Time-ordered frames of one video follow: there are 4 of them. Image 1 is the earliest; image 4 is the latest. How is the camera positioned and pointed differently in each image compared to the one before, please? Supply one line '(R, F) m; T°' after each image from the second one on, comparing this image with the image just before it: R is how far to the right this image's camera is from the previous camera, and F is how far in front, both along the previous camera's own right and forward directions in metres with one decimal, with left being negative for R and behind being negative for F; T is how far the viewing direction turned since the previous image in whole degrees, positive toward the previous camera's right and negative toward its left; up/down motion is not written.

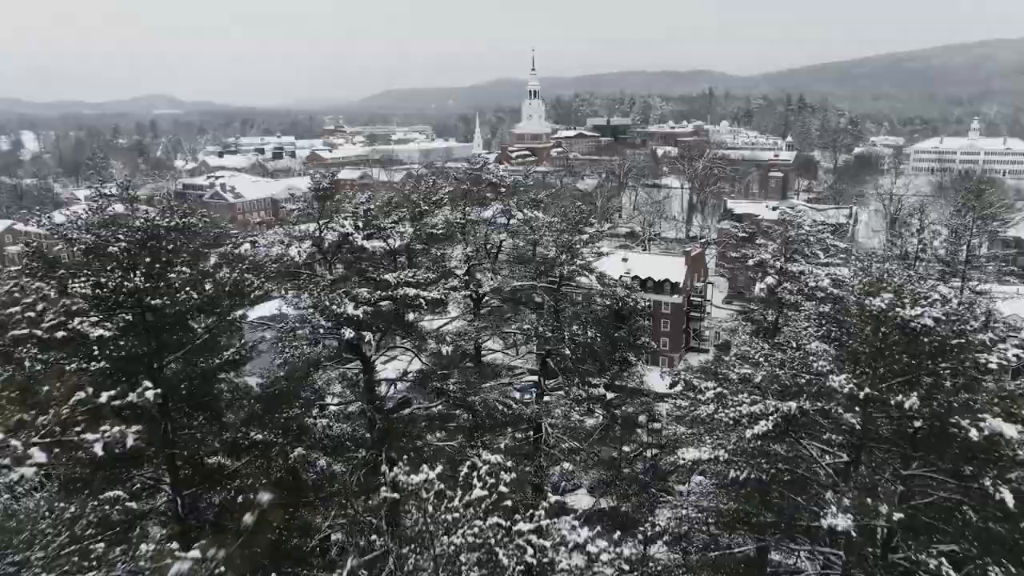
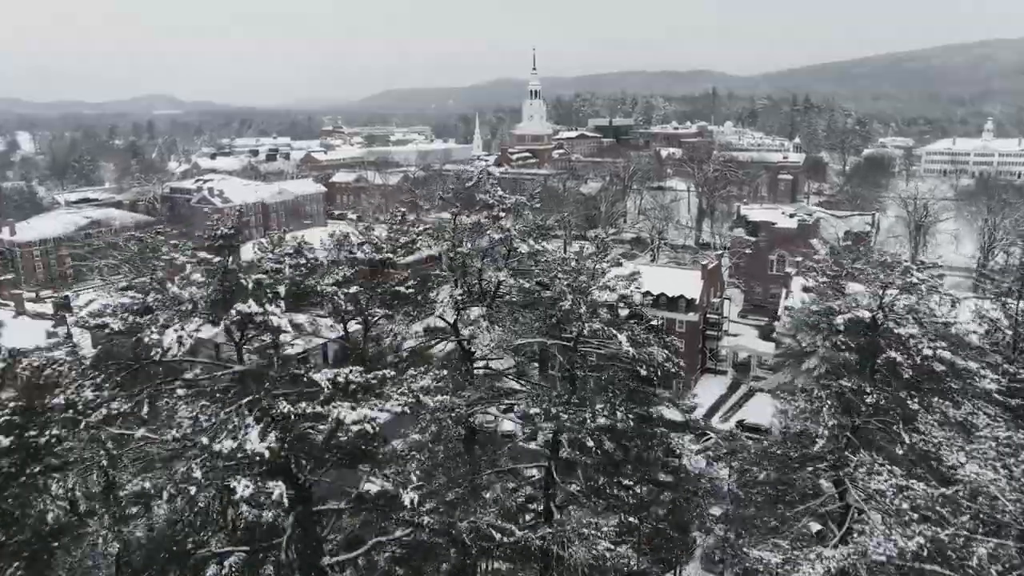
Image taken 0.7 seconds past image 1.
(0.0, +3.0) m; 0°
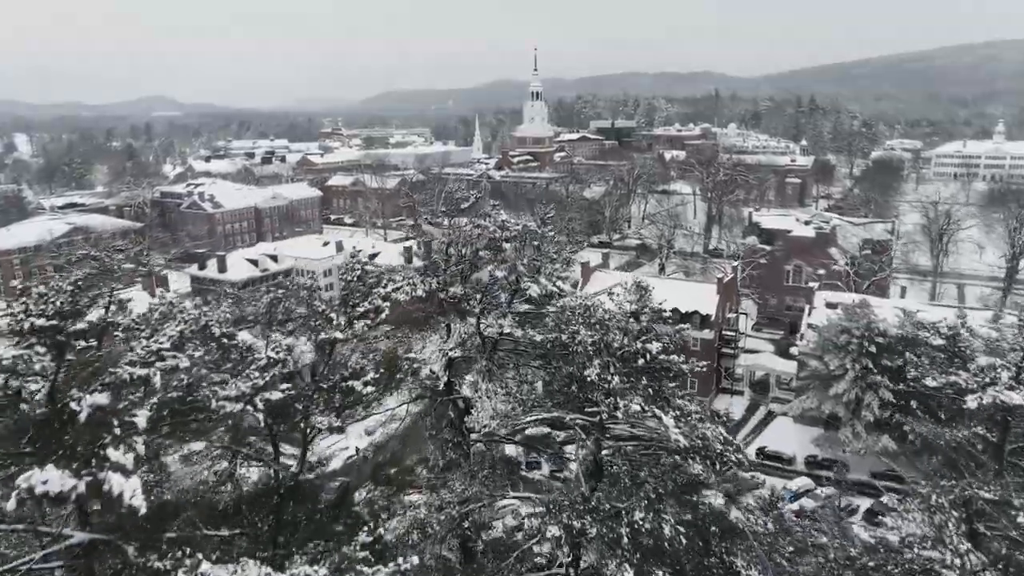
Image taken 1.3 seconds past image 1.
(-0.1, +2.3) m; 0°
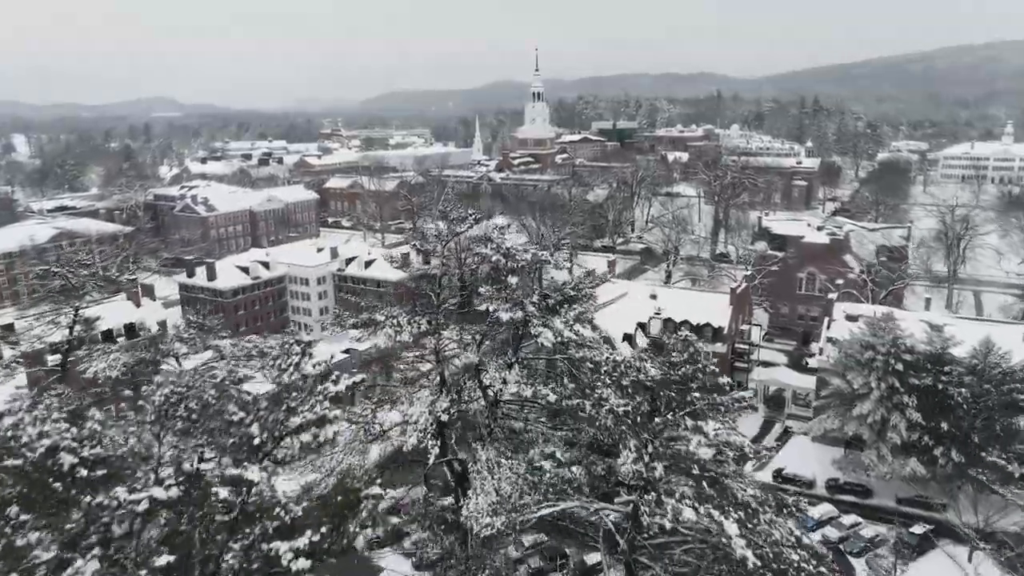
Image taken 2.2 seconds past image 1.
(-0.1, +1.6) m; 0°
